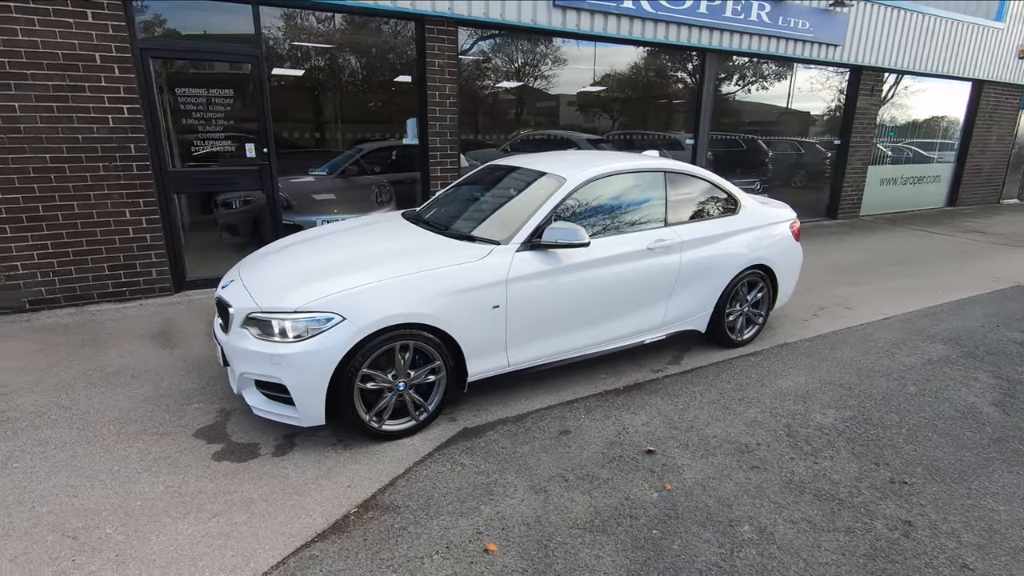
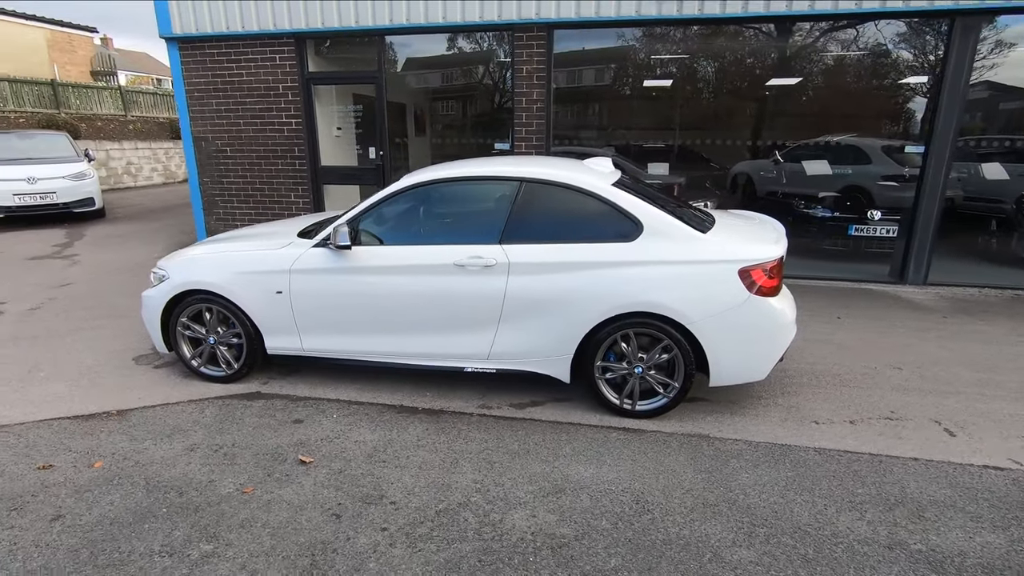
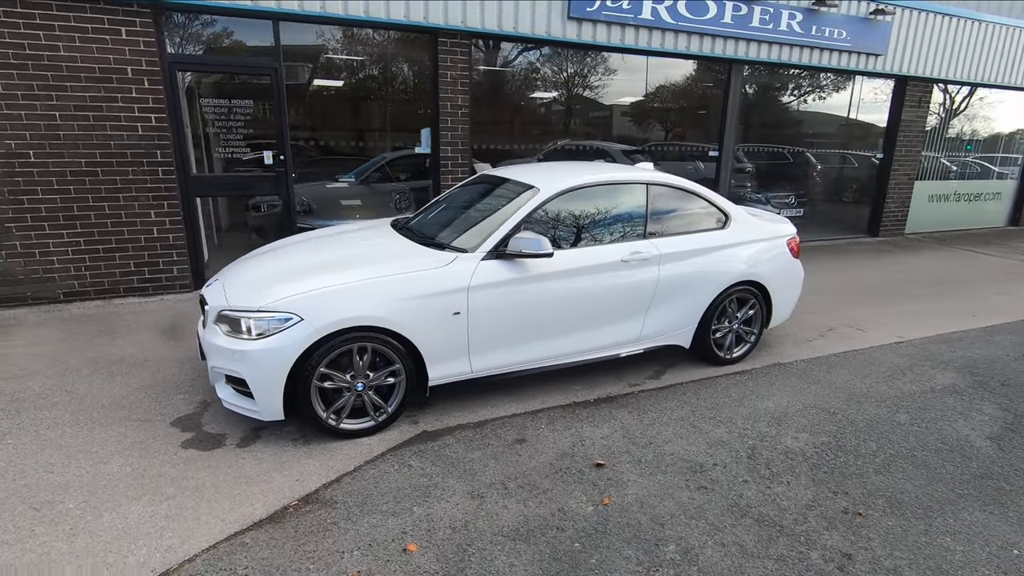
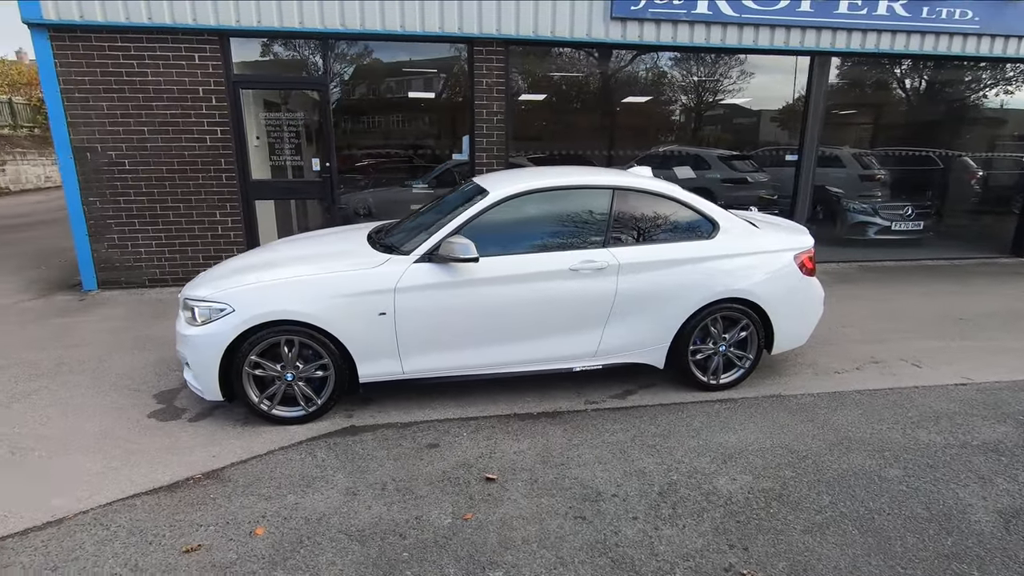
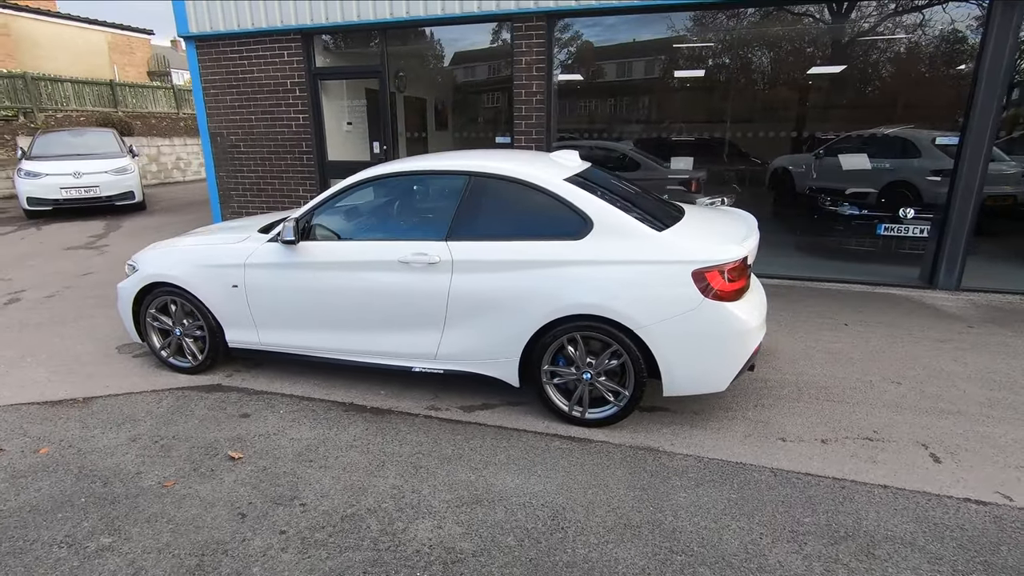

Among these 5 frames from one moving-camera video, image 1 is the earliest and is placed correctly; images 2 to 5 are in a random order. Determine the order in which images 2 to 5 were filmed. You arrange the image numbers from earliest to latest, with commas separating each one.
3, 4, 2, 5
